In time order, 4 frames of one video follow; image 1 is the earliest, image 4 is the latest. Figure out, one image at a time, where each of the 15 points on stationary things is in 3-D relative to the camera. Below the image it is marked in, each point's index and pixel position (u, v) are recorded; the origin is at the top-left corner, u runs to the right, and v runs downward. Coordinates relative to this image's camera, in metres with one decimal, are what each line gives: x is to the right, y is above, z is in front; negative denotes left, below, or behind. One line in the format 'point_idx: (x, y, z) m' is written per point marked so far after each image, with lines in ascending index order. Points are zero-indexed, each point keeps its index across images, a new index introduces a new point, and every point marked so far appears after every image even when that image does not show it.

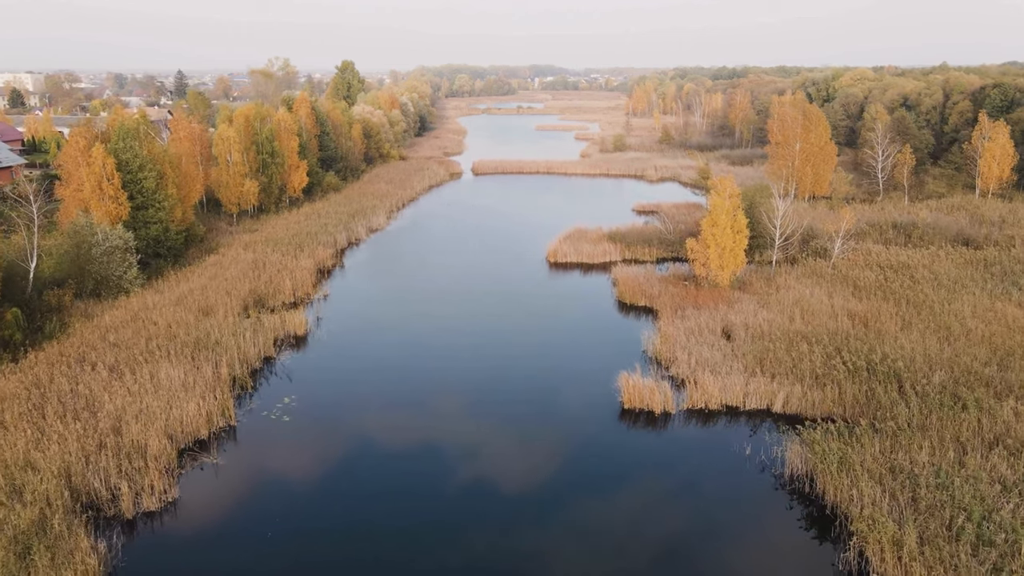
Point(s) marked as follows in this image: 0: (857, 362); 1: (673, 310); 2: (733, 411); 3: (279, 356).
0: (+8.1, -1.7, +13.9) m
1: (+5.1, -0.7, +18.7) m
2: (+5.1, -2.9, +13.8) m
3: (-6.6, -1.9, +16.7) m
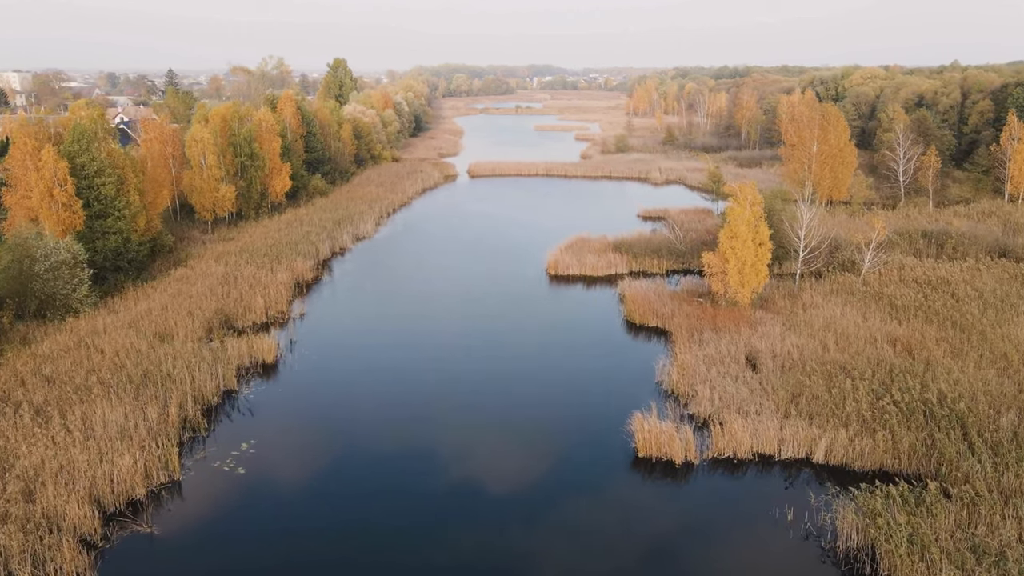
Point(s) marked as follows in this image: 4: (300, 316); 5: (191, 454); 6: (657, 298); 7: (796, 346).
0: (+8.0, -2.3, +11.9) m
1: (+5.0, -1.3, +16.7) m
2: (+5.0, -3.4, +11.8) m
3: (-6.7, -2.5, +14.7) m
4: (-7.0, -0.9, +19.5) m
5: (-6.6, -3.4, +12.2) m
6: (+4.7, -0.3, +19.1) m
7: (+7.2, -1.5, +15.1) m
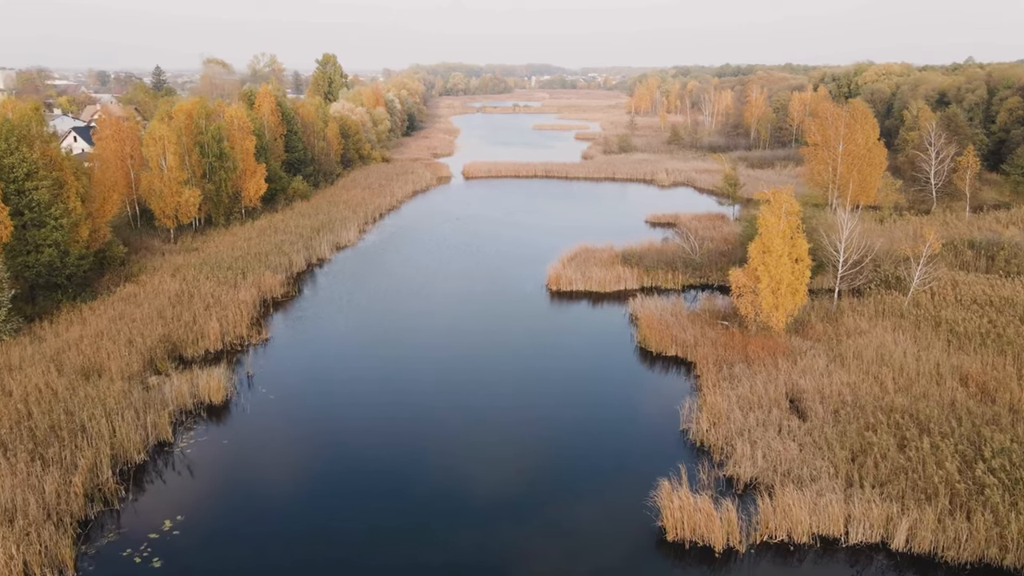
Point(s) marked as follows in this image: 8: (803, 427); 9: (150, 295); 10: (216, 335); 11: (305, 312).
0: (+7.9, -2.9, +9.4) m
1: (+4.9, -1.9, +14.2) m
2: (+4.9, -4.0, +9.3) m
3: (-6.8, -3.1, +12.1) m
4: (-7.1, -1.5, +16.9) m
5: (-6.7, -4.0, +9.7) m
6: (+4.5, -0.9, +16.6) m
7: (+7.1, -2.1, +12.6) m
8: (+5.6, -2.6, +11.4) m
9: (-10.6, -0.2, +17.4) m
10: (-8.0, -1.3, +16.0) m
11: (-6.8, -0.8, +19.3) m
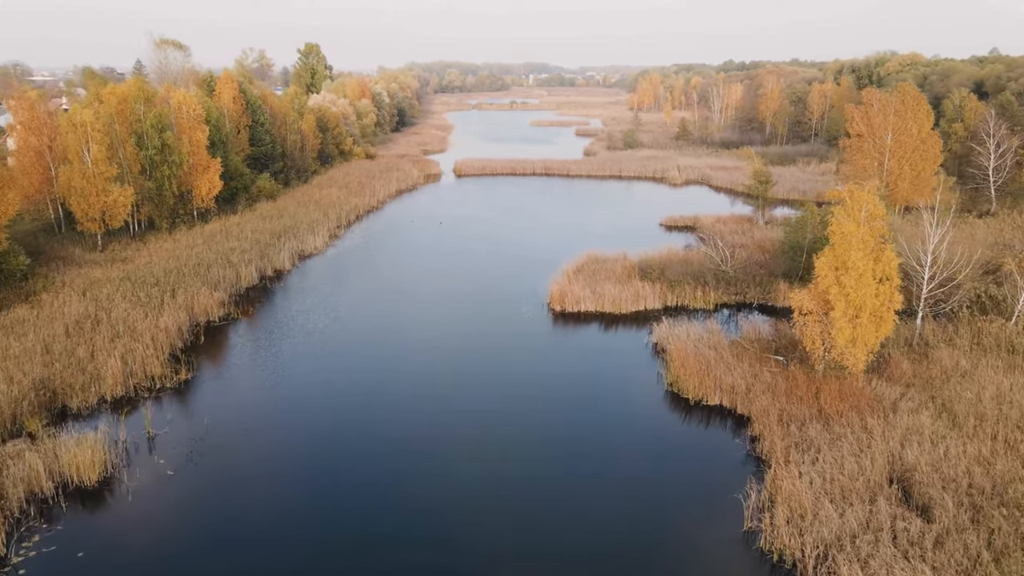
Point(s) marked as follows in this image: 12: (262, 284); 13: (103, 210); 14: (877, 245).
0: (+7.8, -3.4, +5.7) m
1: (+4.7, -2.4, +10.5) m
2: (+4.8, -4.5, +5.6) m
3: (-6.9, -3.6, +8.4) m
4: (-7.2, -2.1, +13.2) m
5: (-6.8, -4.6, +5.9) m
6: (+4.4, -1.4, +12.9) m
7: (+6.9, -2.6, +8.9) m
8: (+5.4, -3.2, +7.7) m
9: (-10.8, -0.8, +13.7) m
10: (-8.1, -1.8, +12.3) m
11: (-7.0, -1.4, +15.6) m
12: (-8.1, +0.2, +19.3) m
13: (-12.9, +2.5, +18.8) m
14: (+6.9, +0.8, +11.2) m
